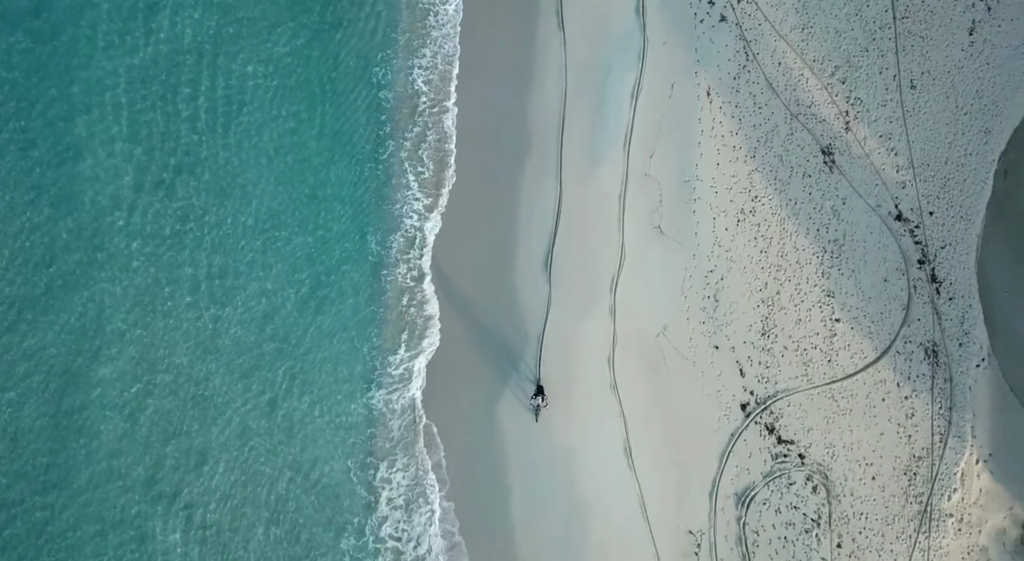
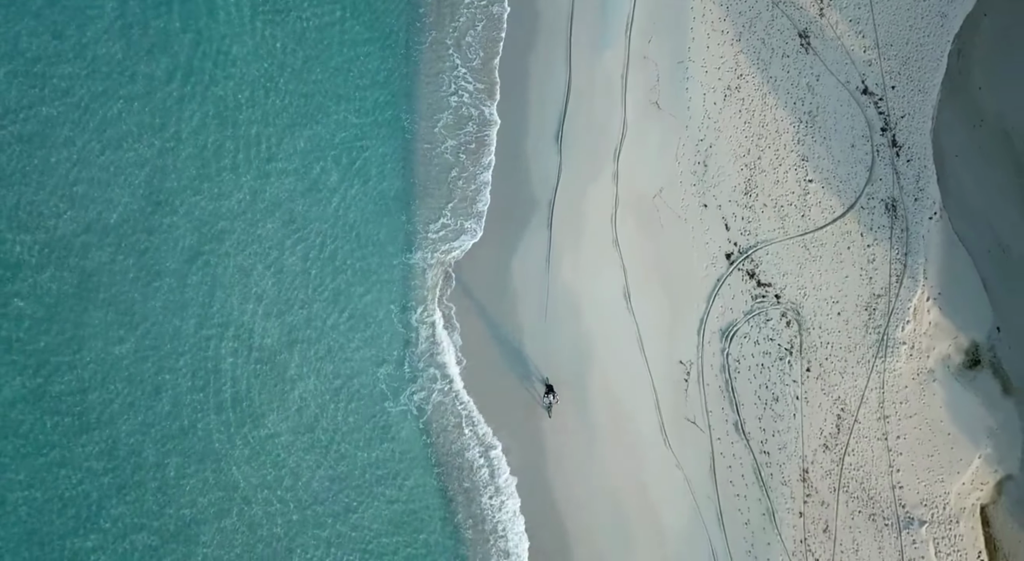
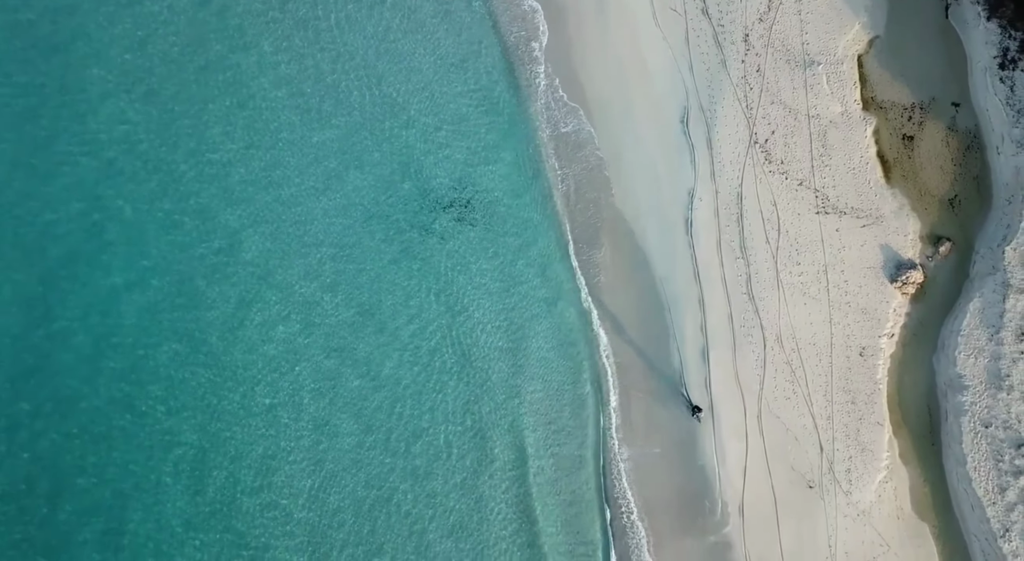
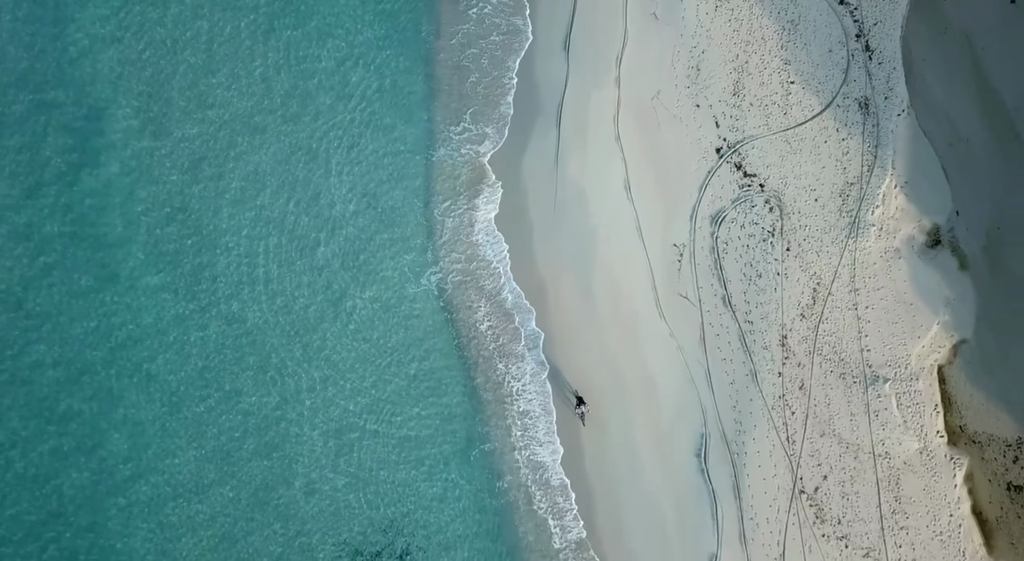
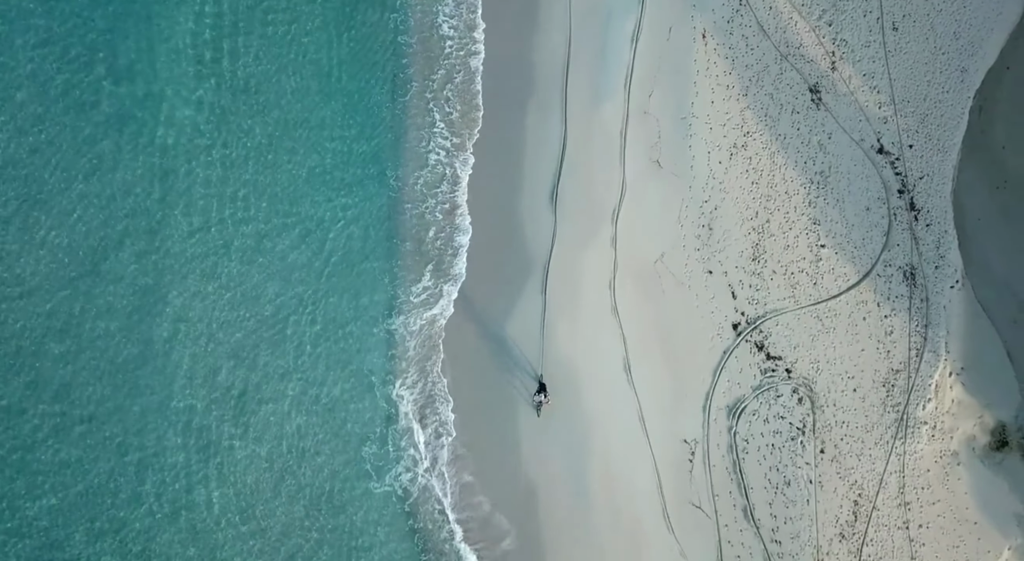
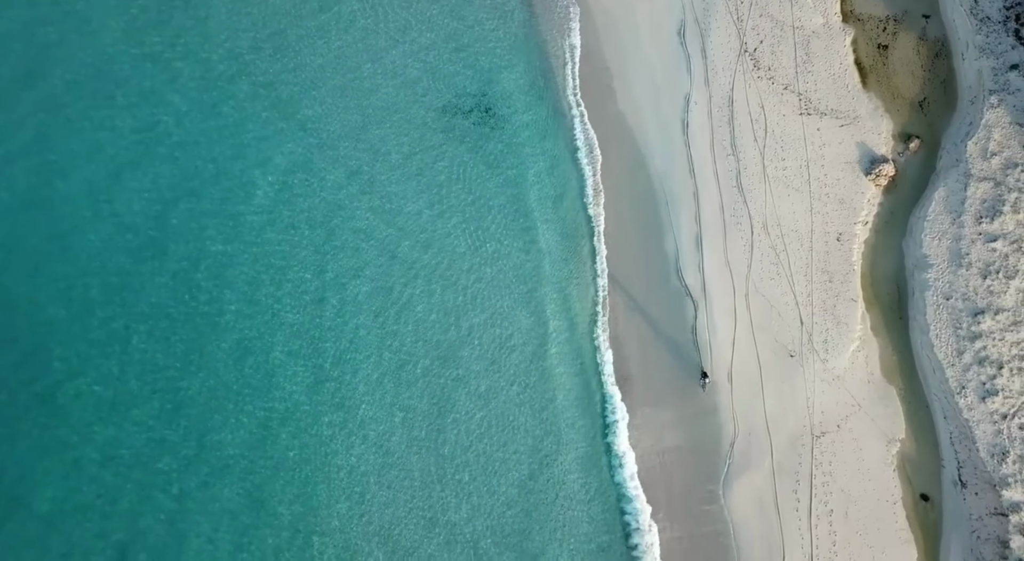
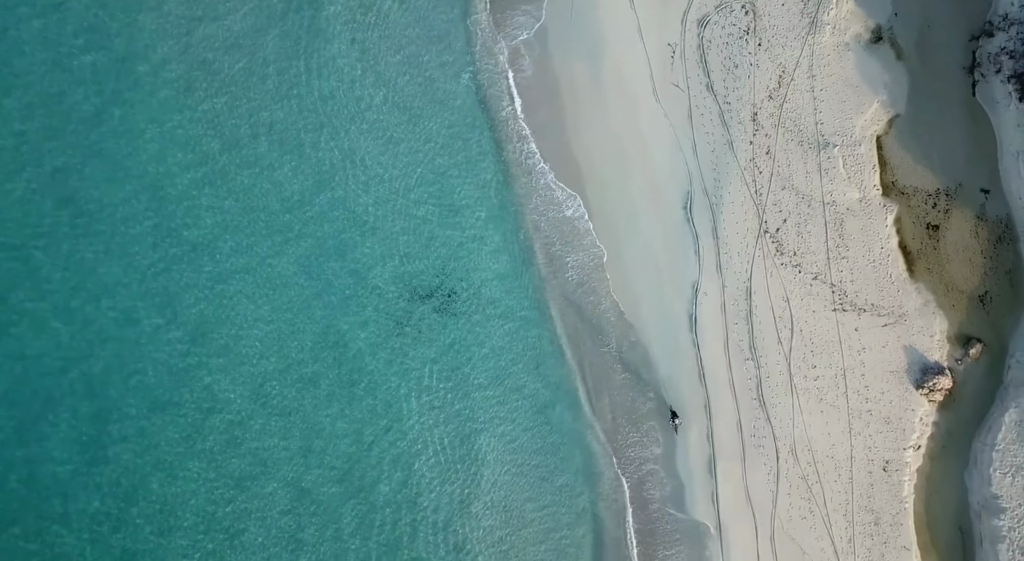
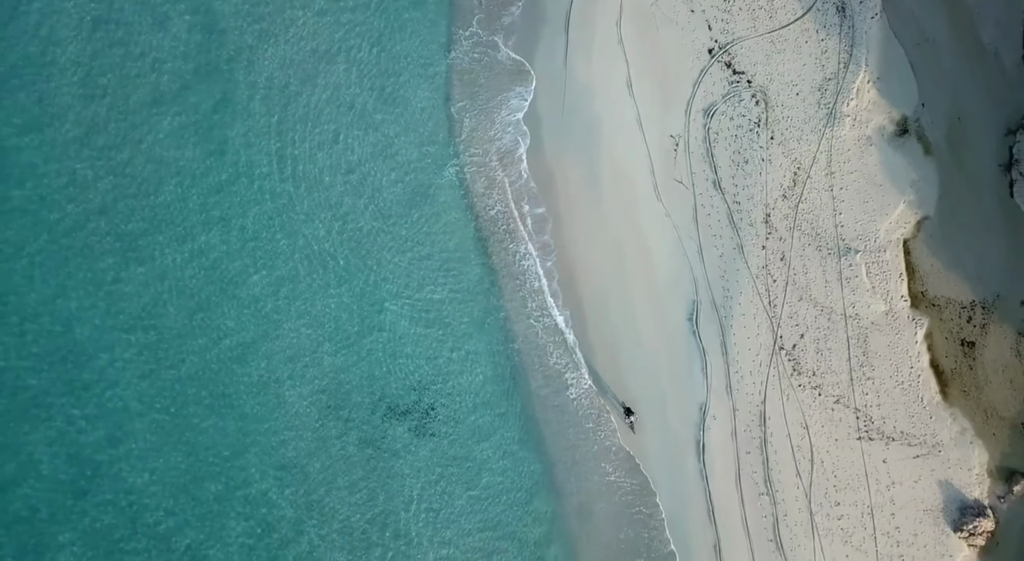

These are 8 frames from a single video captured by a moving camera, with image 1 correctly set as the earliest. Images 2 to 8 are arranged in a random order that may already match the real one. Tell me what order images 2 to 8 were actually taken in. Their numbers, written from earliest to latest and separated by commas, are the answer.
5, 2, 4, 8, 7, 3, 6
